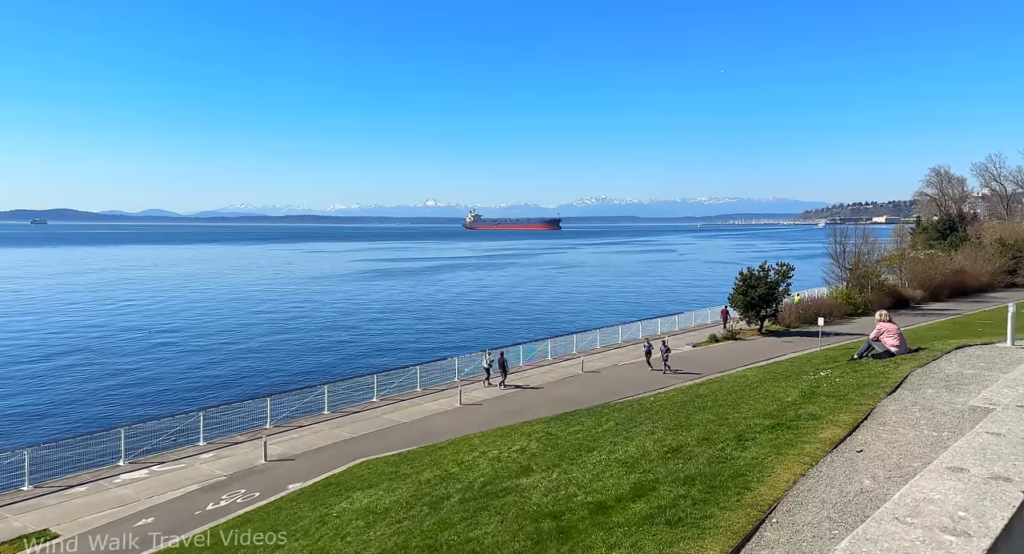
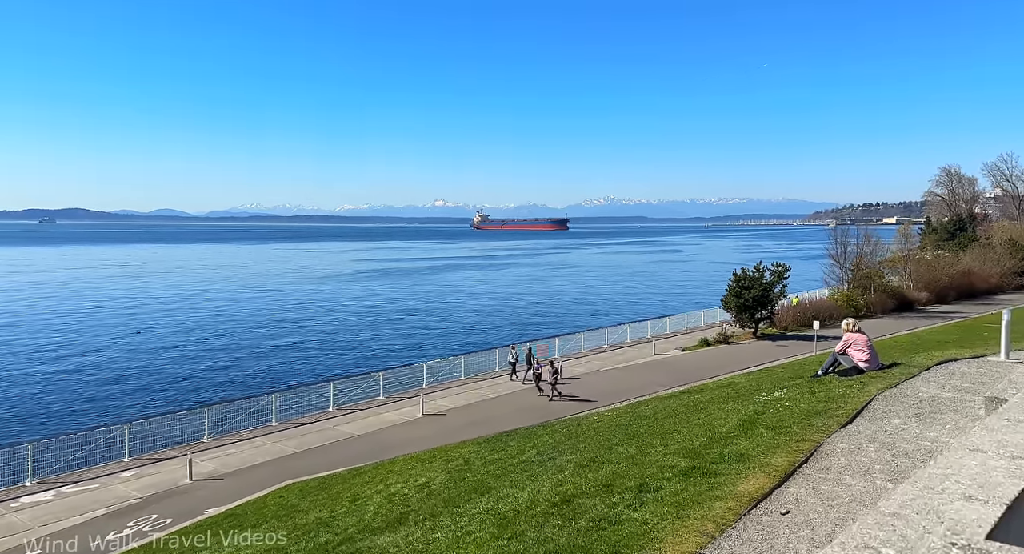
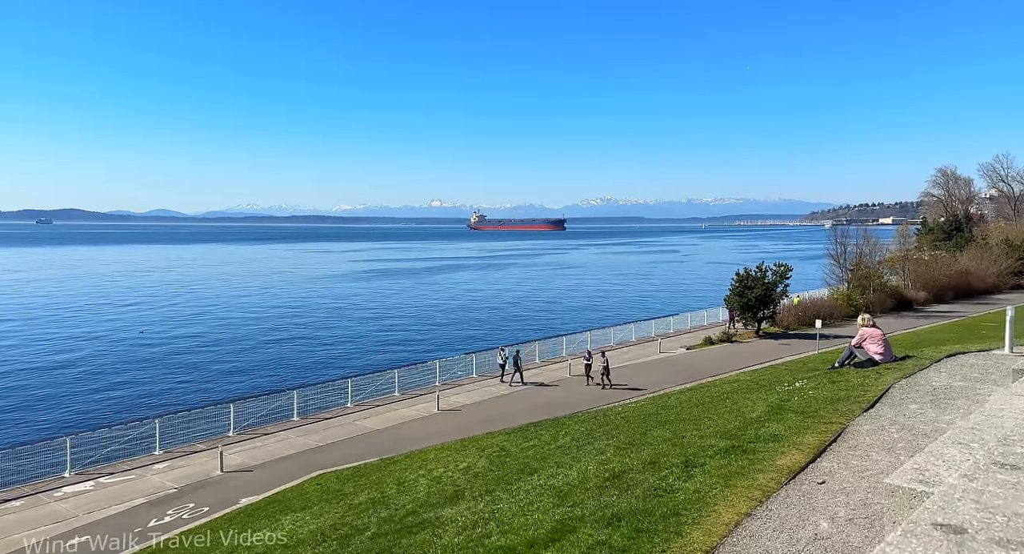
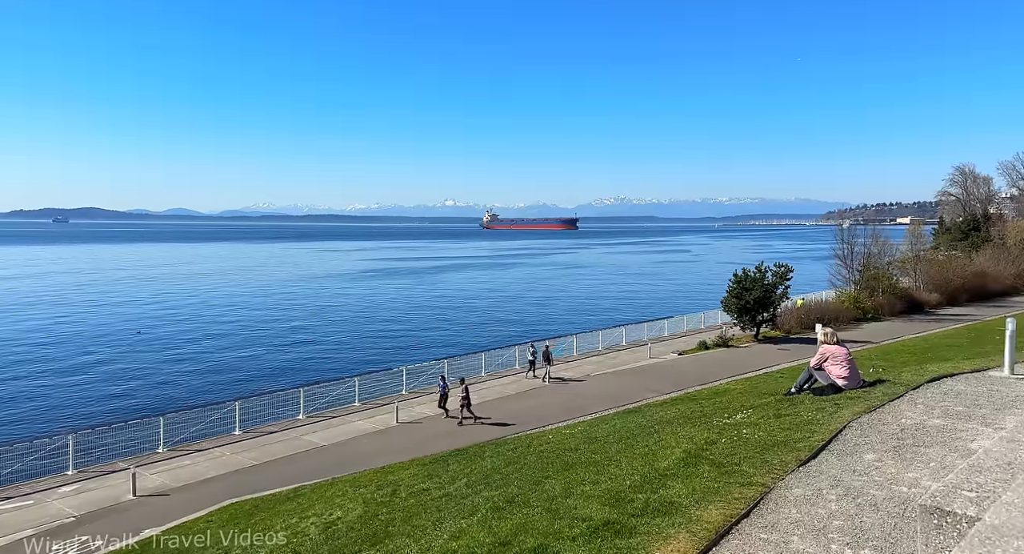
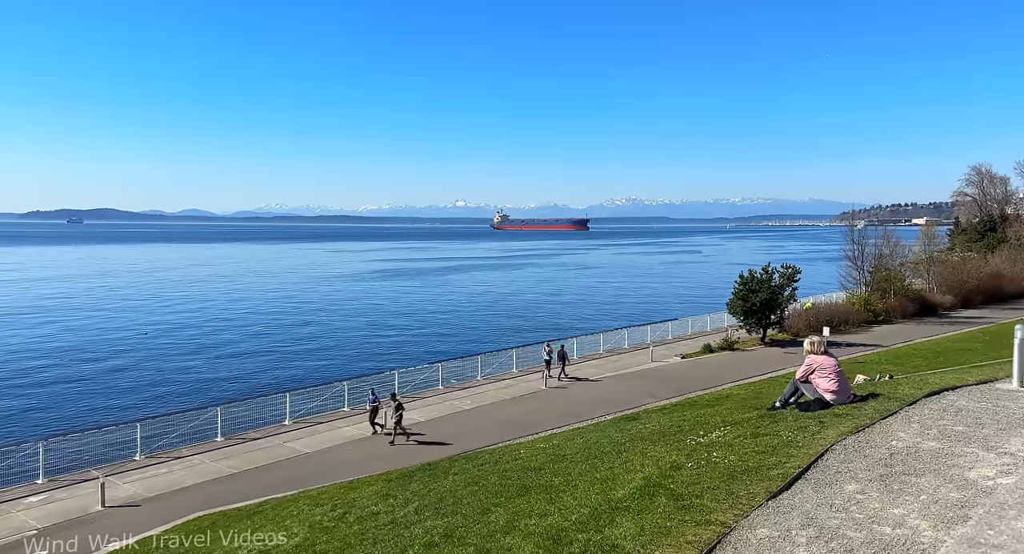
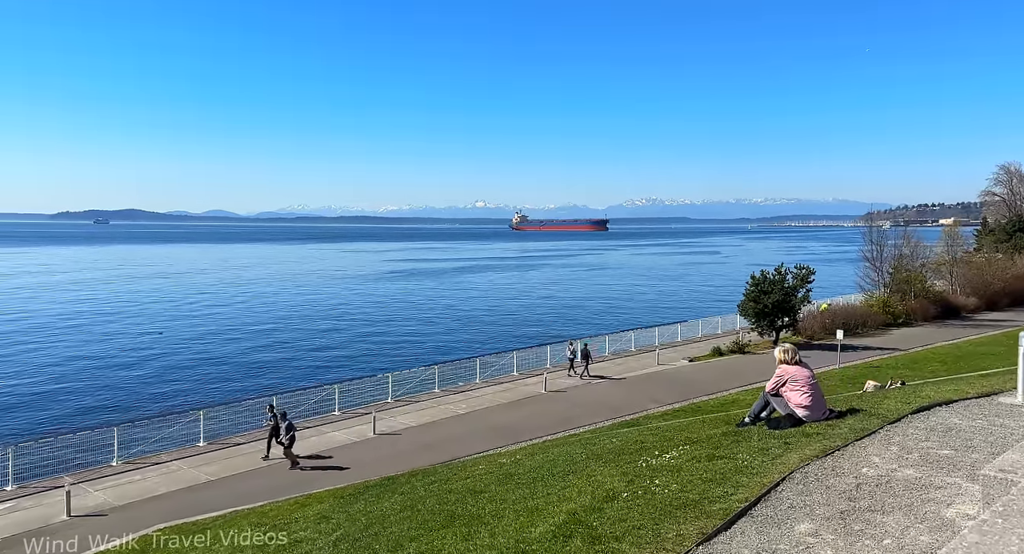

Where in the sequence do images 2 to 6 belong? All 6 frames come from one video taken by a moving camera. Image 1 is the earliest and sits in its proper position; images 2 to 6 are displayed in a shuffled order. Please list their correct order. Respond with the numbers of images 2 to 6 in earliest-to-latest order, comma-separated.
3, 2, 4, 5, 6
